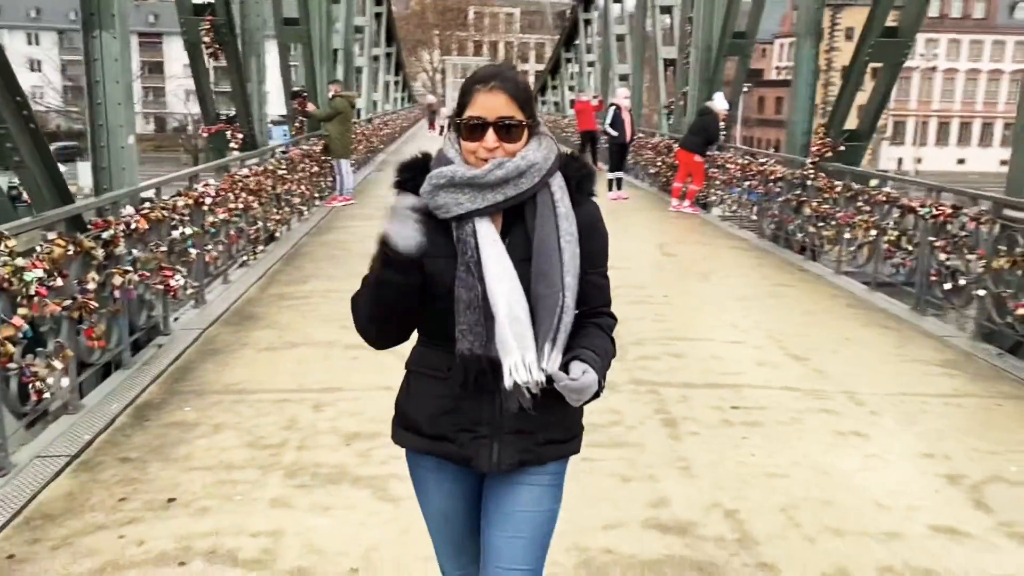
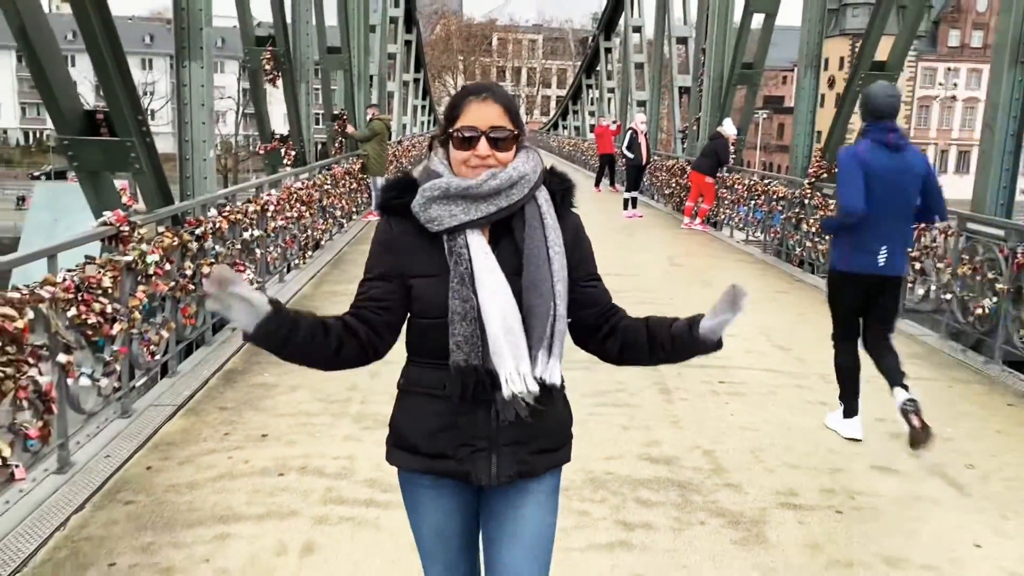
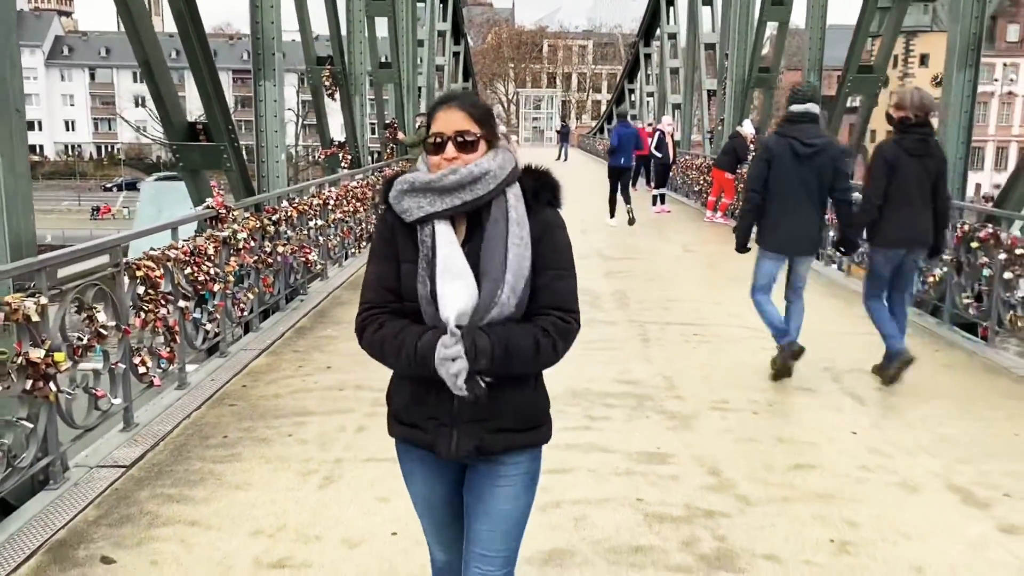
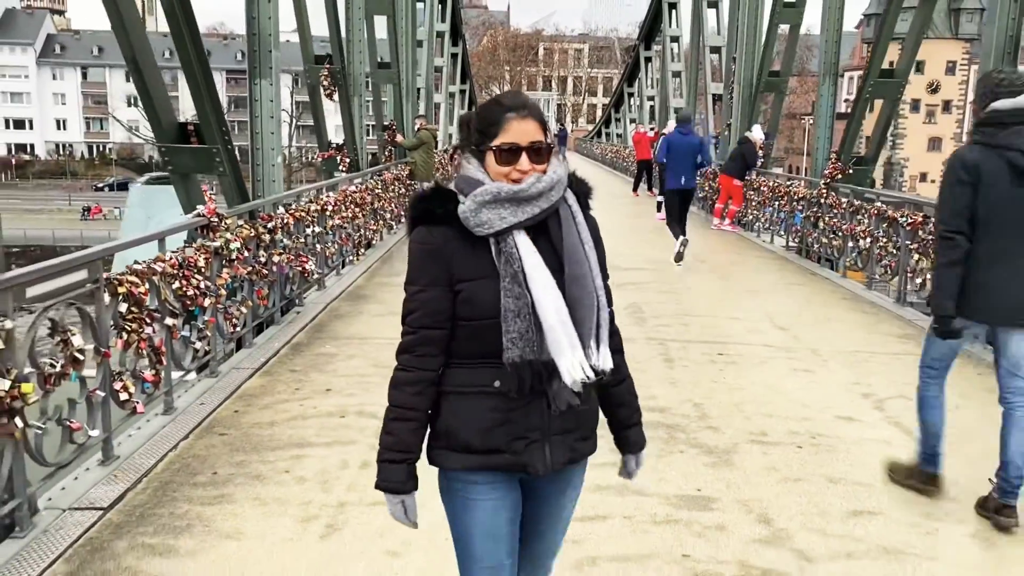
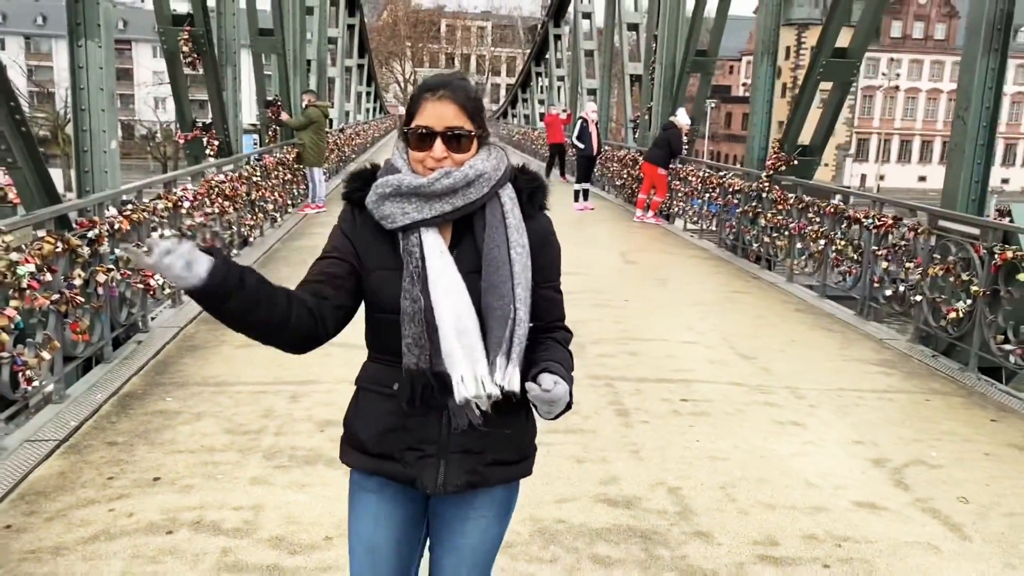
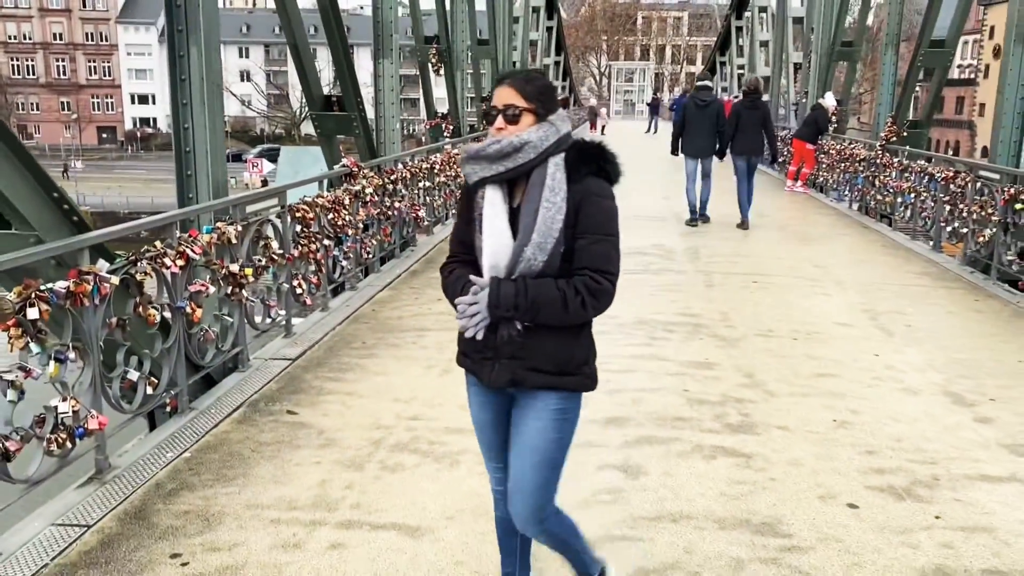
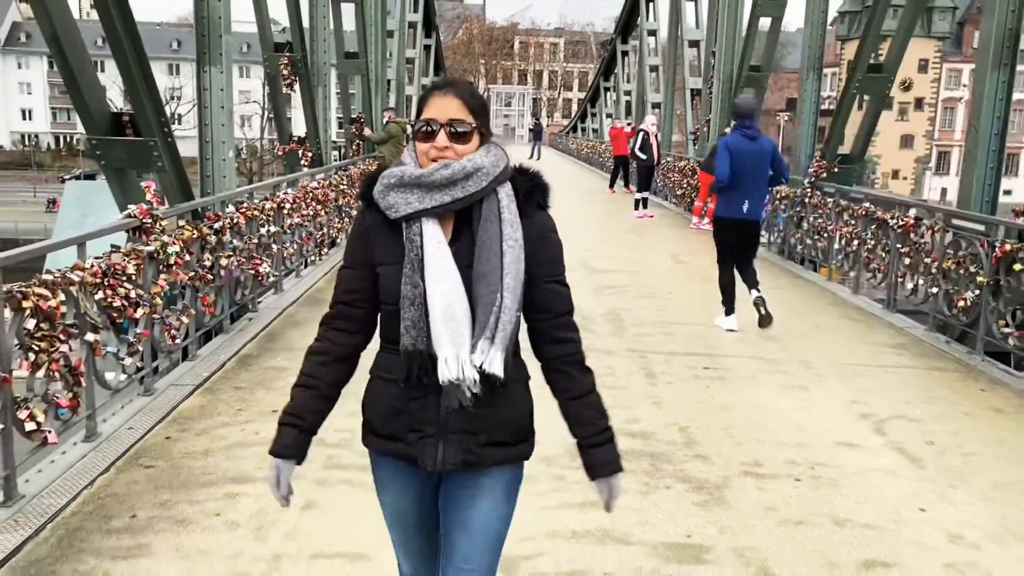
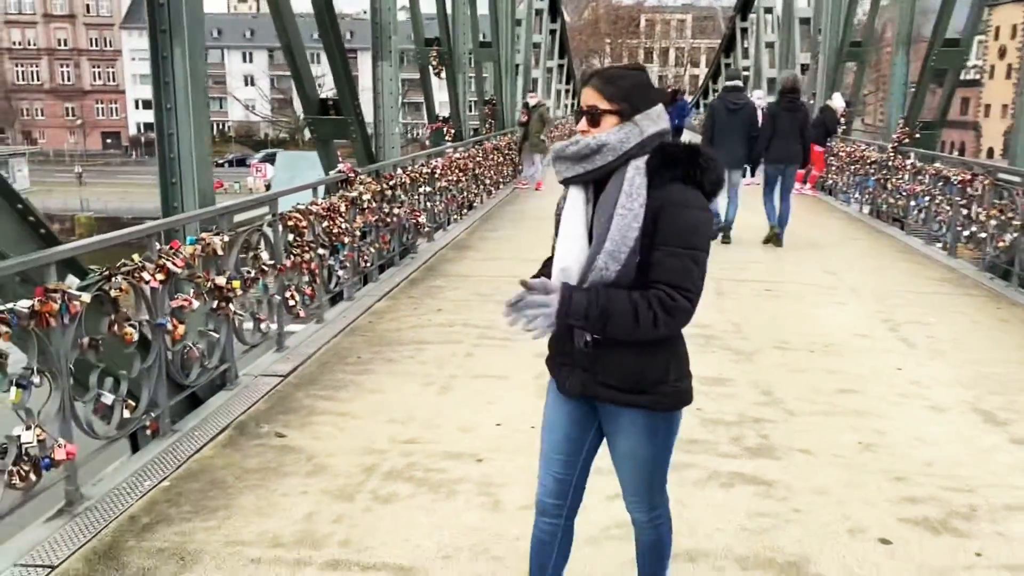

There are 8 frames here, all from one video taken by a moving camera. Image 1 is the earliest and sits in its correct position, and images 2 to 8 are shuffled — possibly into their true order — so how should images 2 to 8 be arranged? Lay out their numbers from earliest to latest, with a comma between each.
5, 2, 7, 4, 3, 8, 6
